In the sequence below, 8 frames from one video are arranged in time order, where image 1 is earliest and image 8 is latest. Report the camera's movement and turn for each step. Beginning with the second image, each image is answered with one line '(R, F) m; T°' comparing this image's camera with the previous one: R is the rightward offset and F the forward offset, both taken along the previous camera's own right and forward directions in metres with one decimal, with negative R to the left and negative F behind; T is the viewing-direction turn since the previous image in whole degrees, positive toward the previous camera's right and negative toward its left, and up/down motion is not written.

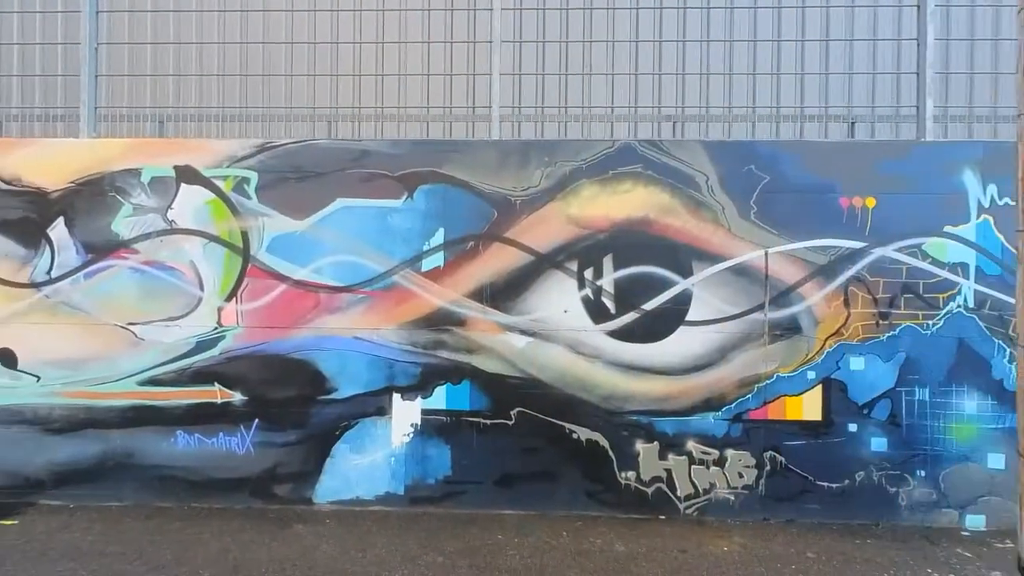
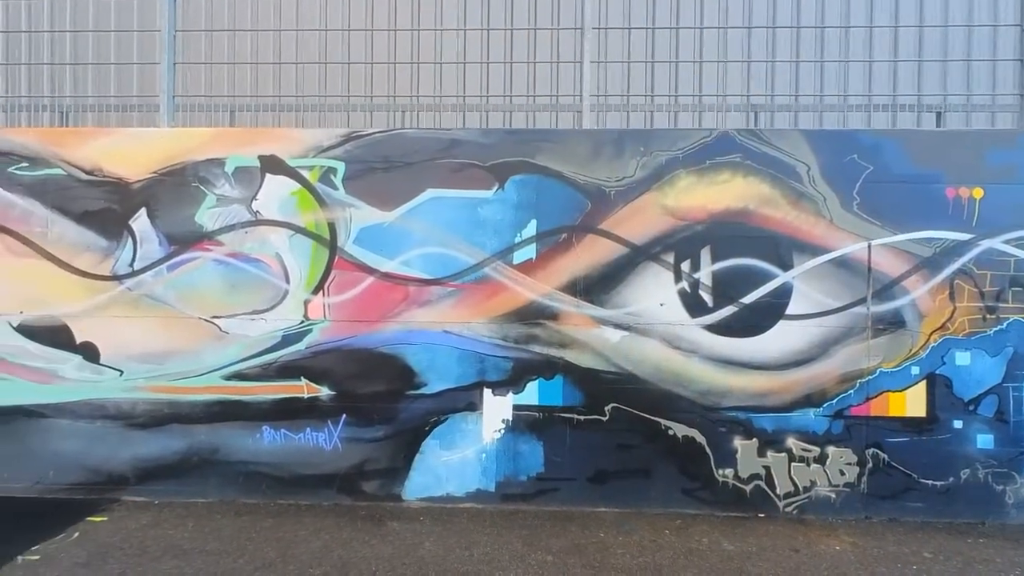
(-0.8, +0.1) m; 0°
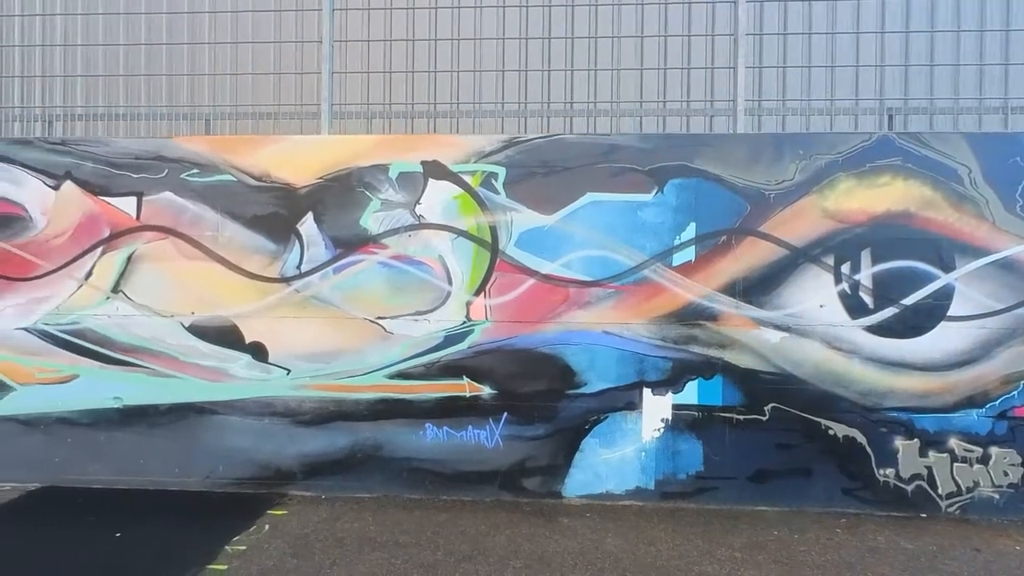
(-1.2, -0.1) m; -1°
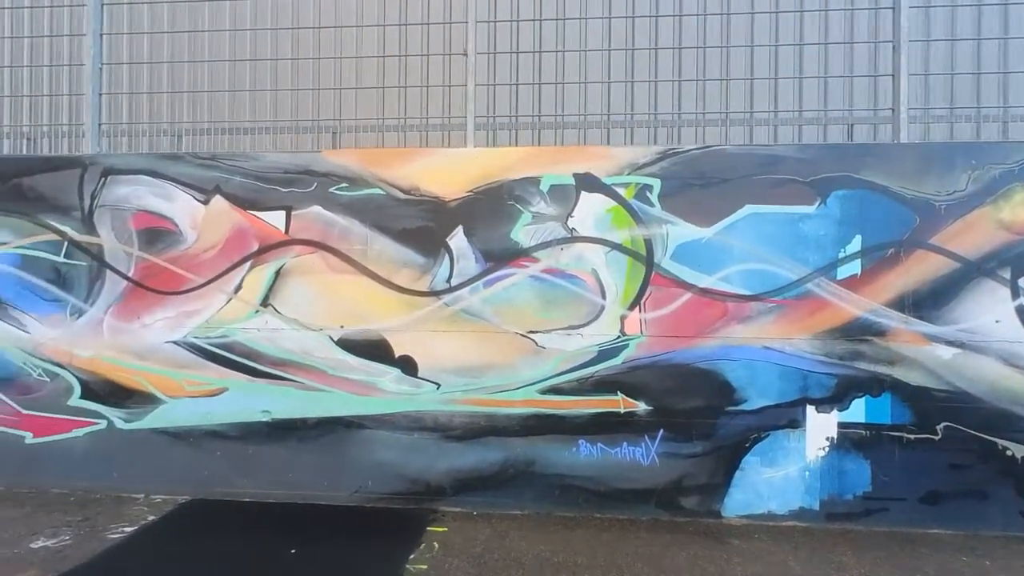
(-1.2, +0.1) m; -2°
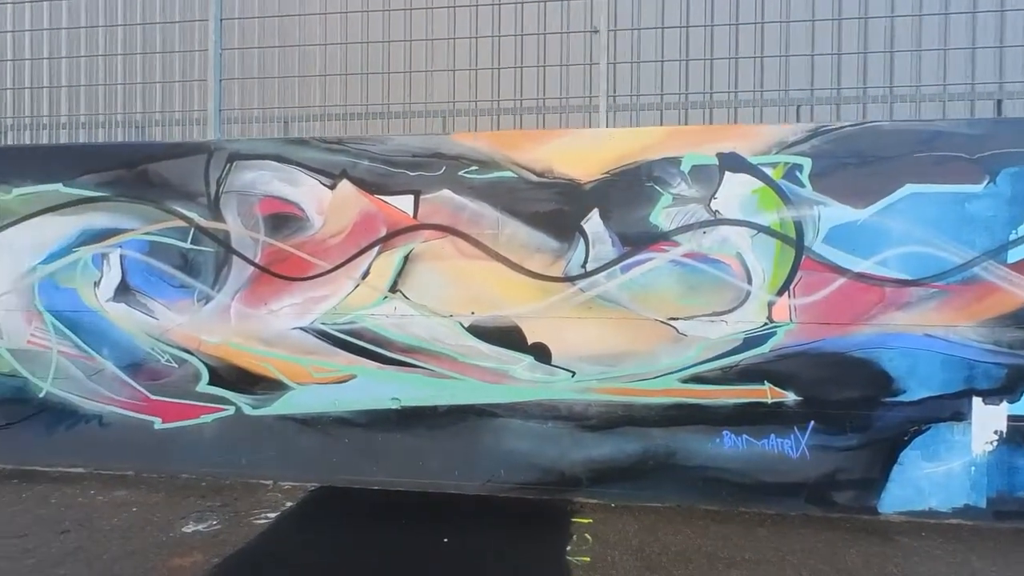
(-1.0, +0.1) m; -2°
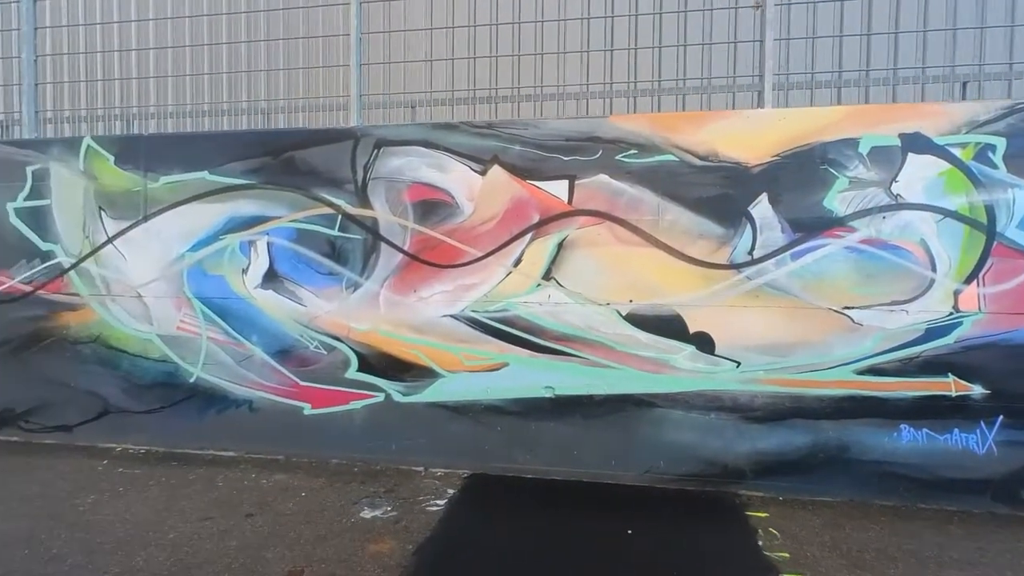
(-1.1, +0.1) m; -3°
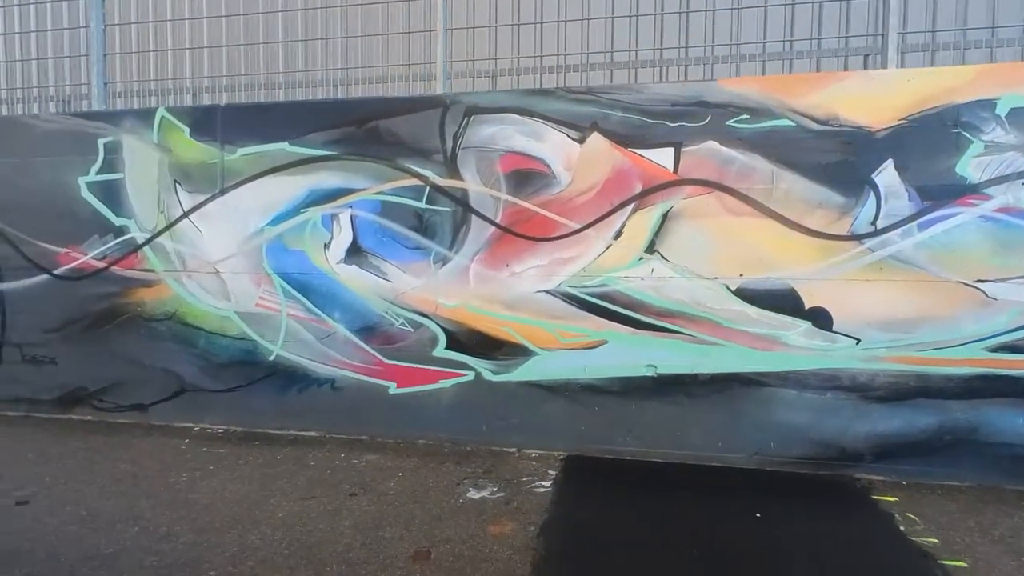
(-0.8, +0.2) m; -1°
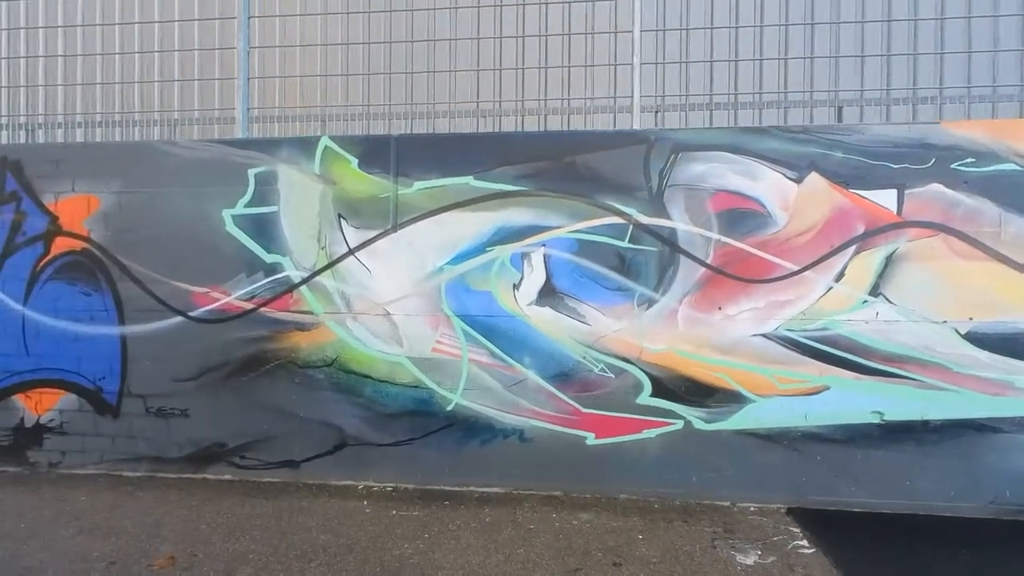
(-2.1, +0.3) m; +4°
